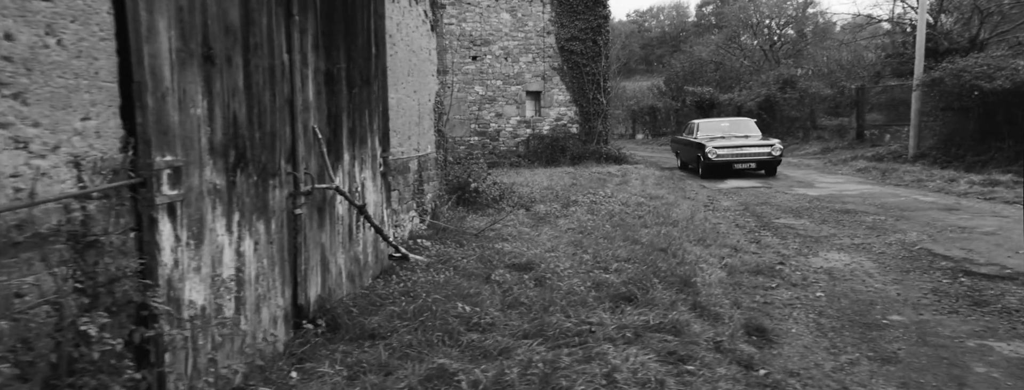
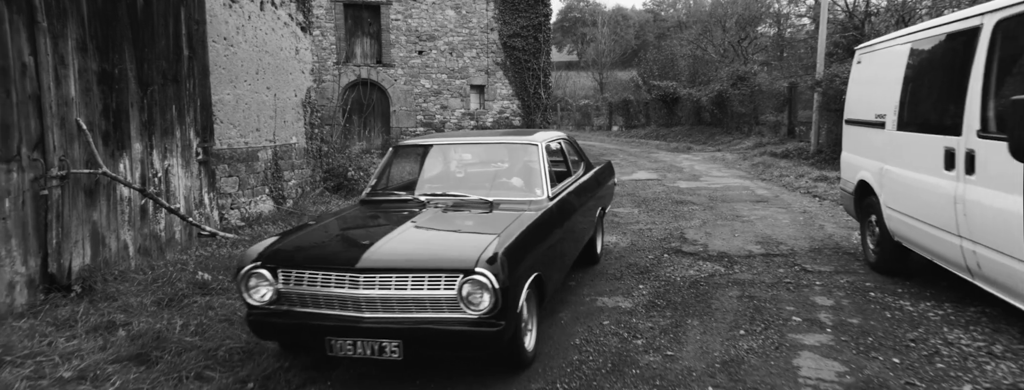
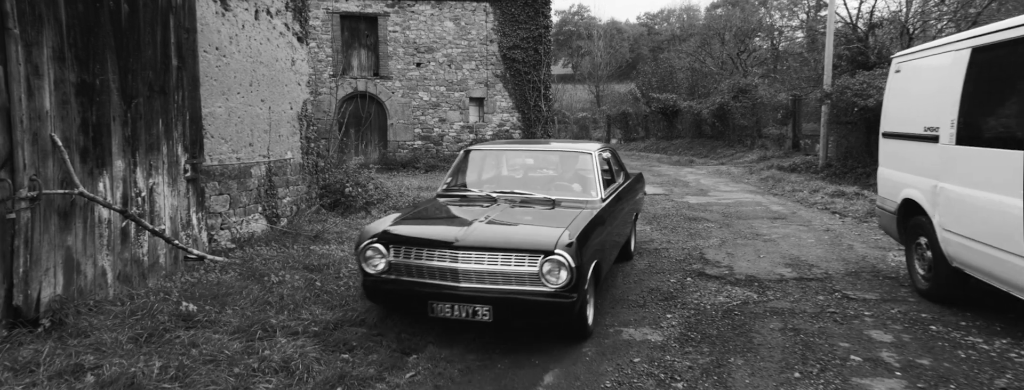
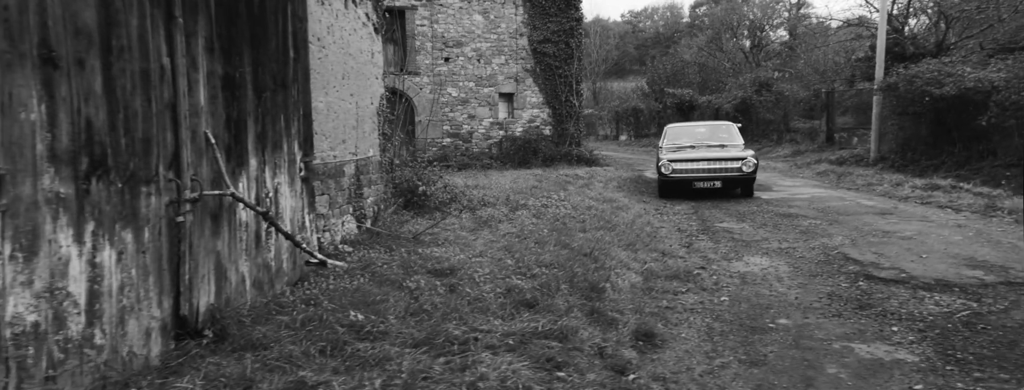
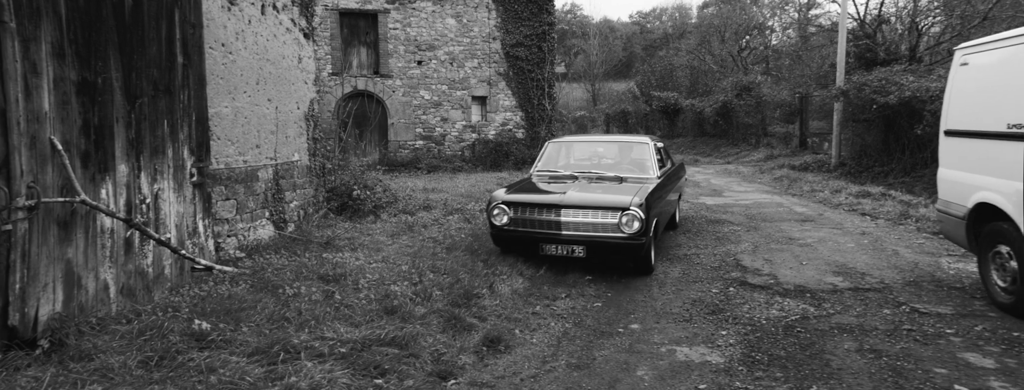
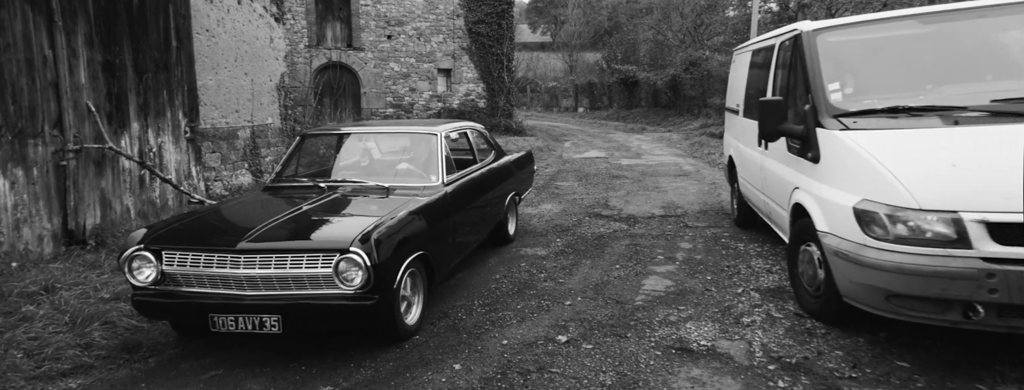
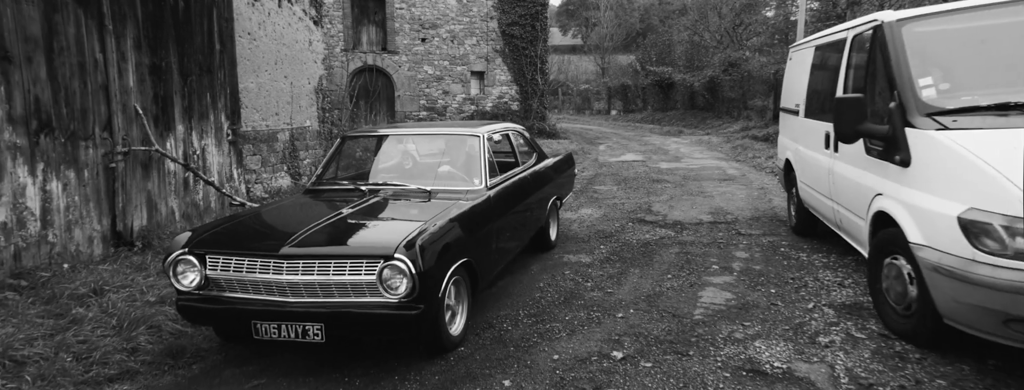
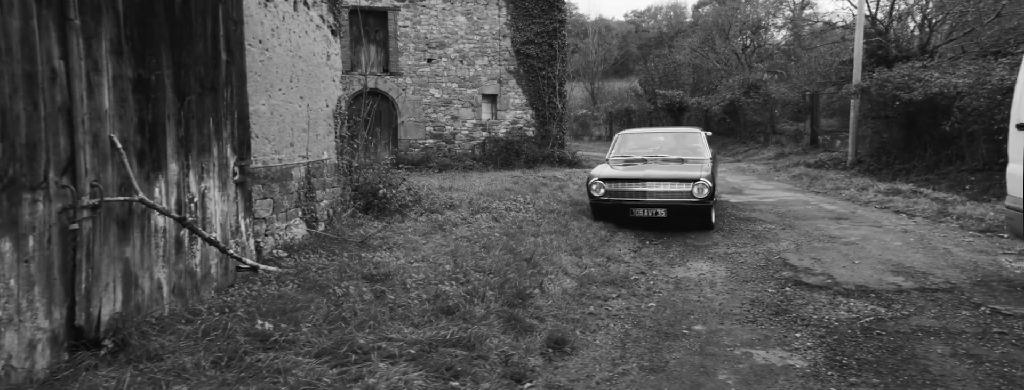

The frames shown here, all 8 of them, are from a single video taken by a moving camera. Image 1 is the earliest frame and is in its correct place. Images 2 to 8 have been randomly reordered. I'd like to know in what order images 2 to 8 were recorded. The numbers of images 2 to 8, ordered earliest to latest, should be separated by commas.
4, 8, 5, 3, 2, 7, 6
